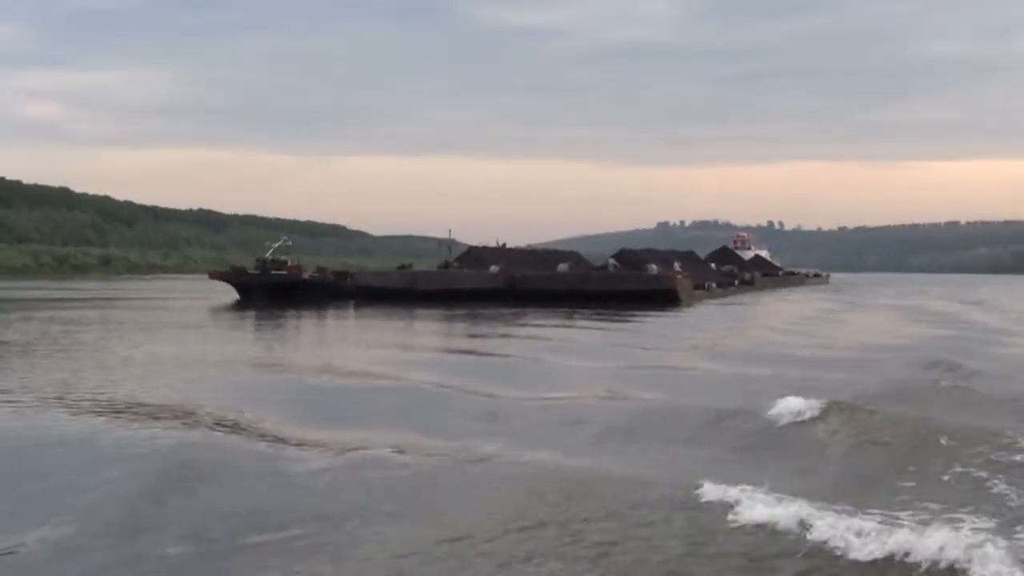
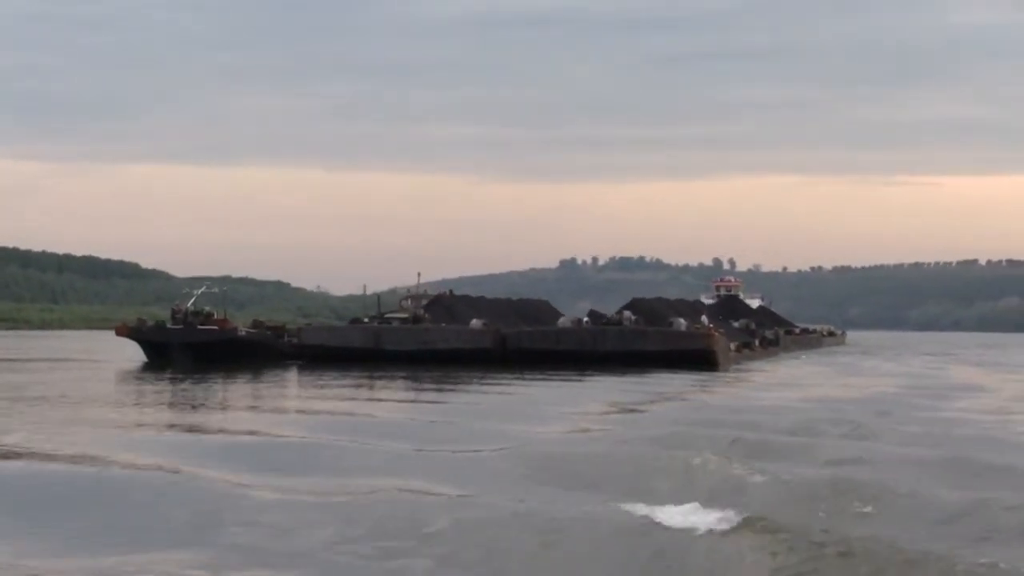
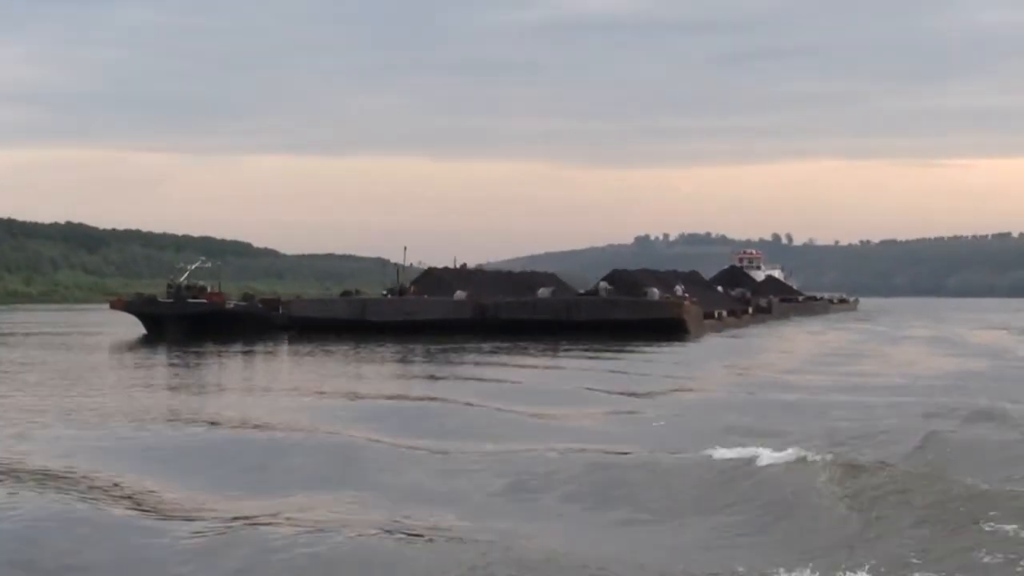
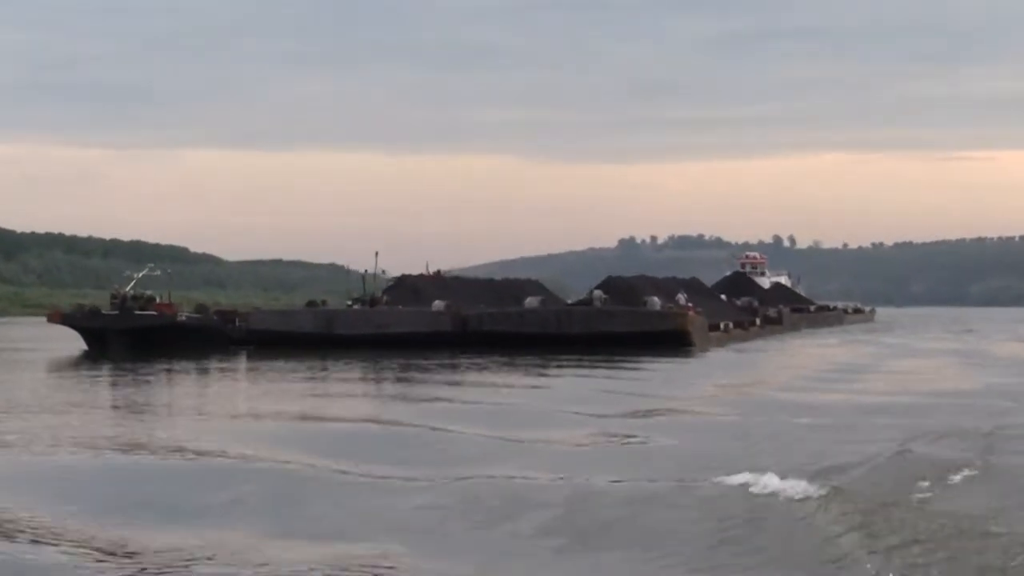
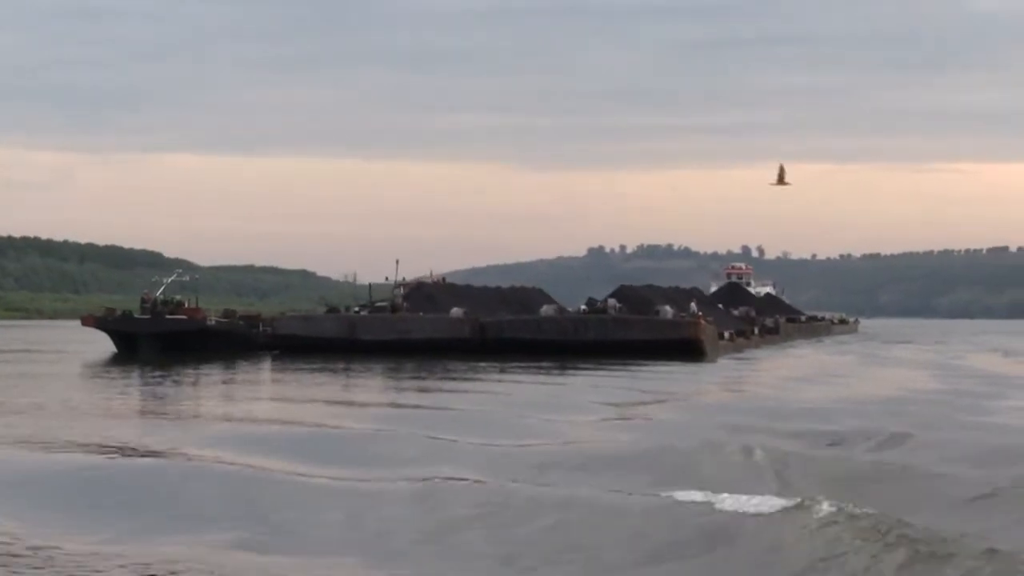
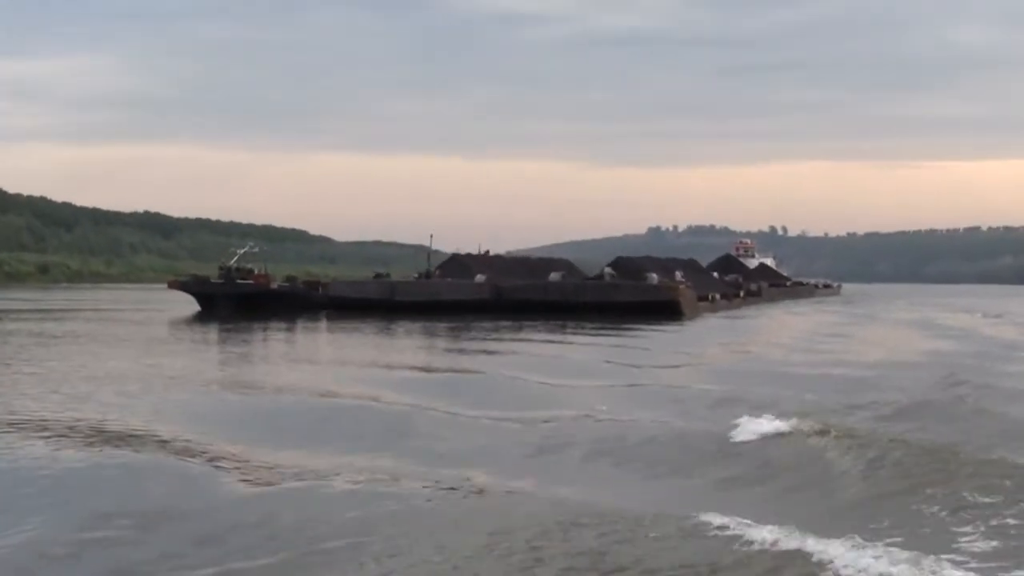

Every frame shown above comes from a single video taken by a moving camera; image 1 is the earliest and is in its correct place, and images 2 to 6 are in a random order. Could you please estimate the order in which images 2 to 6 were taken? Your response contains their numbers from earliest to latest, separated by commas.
6, 3, 4, 5, 2
